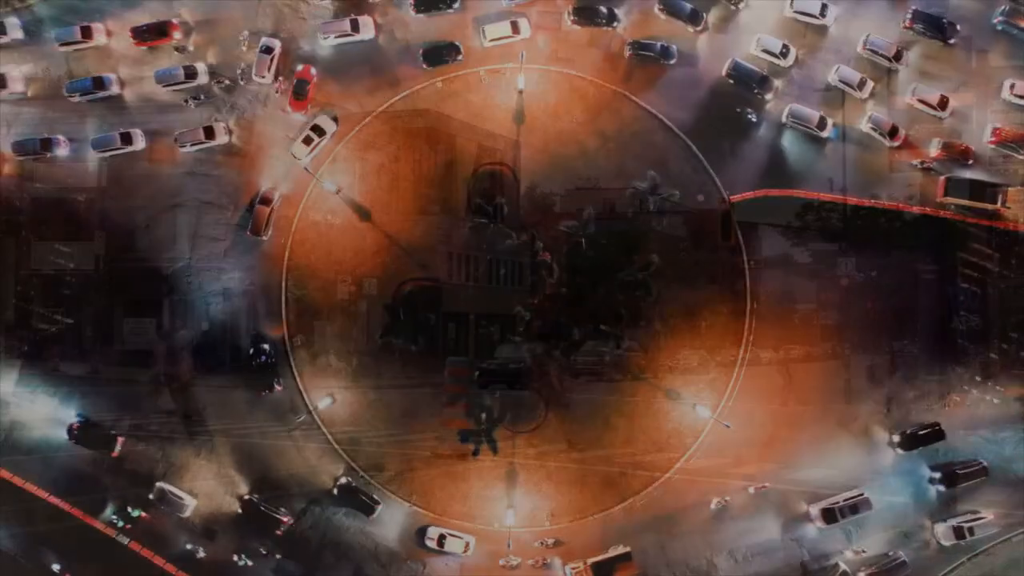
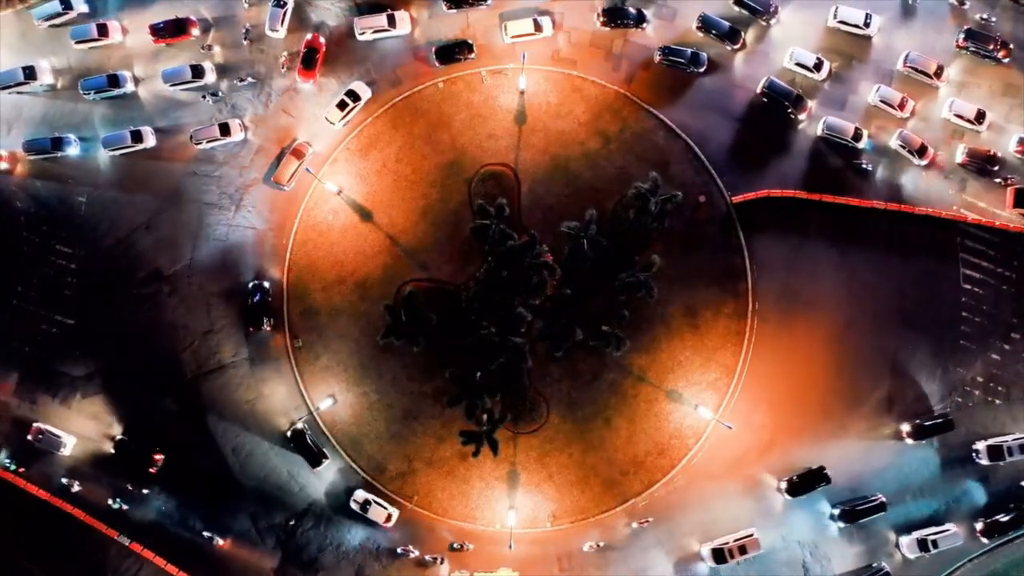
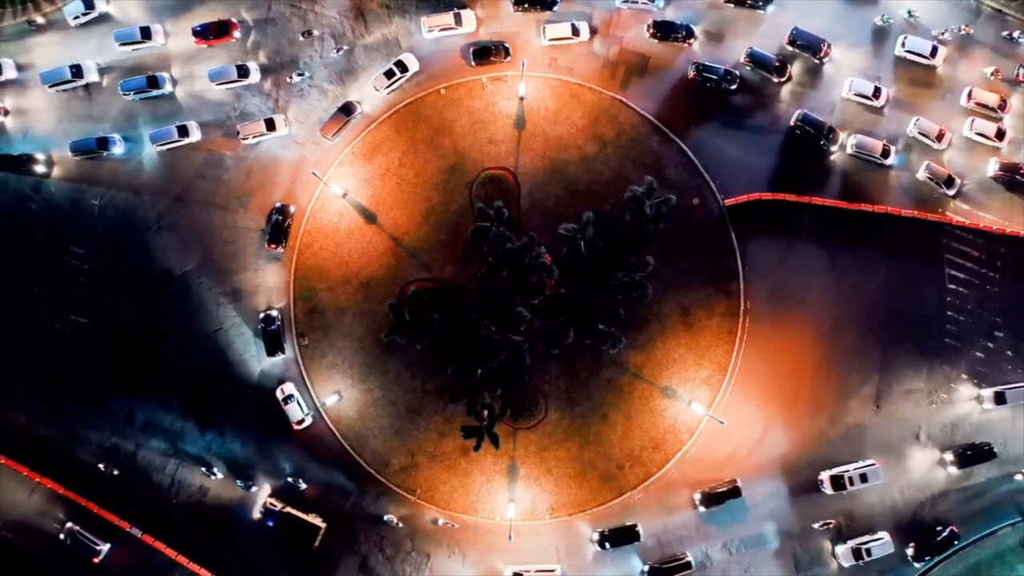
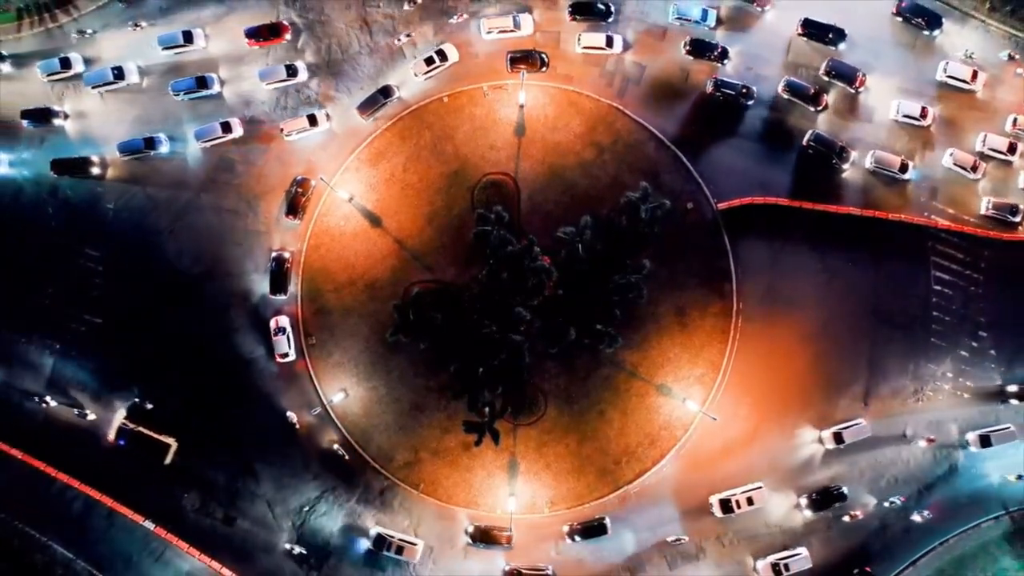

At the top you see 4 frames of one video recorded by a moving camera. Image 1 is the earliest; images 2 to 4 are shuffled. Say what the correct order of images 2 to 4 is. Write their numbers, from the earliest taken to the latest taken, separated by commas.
2, 3, 4
